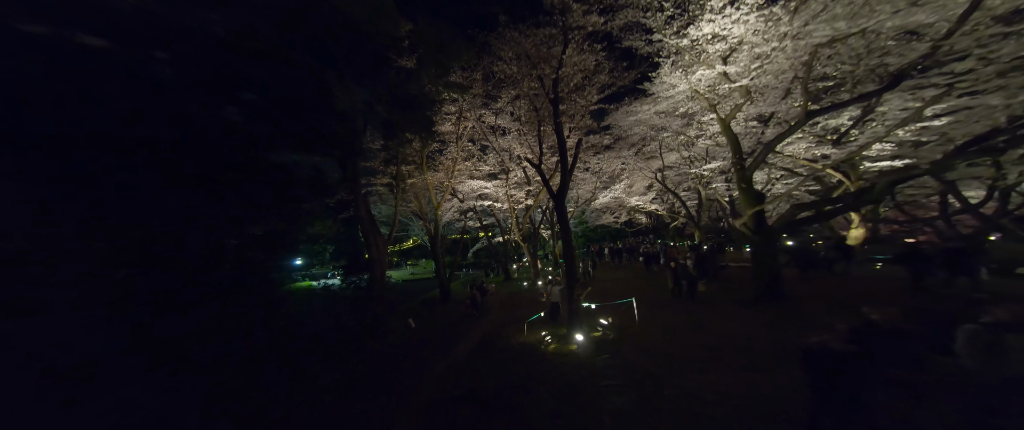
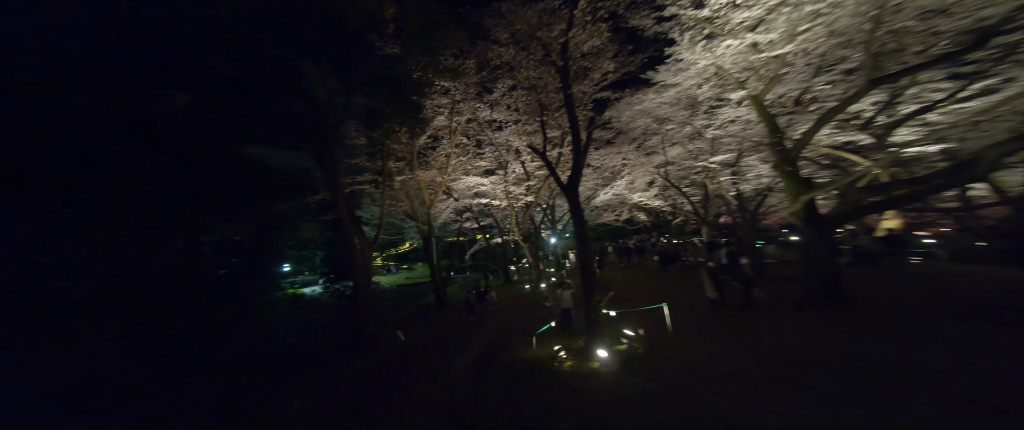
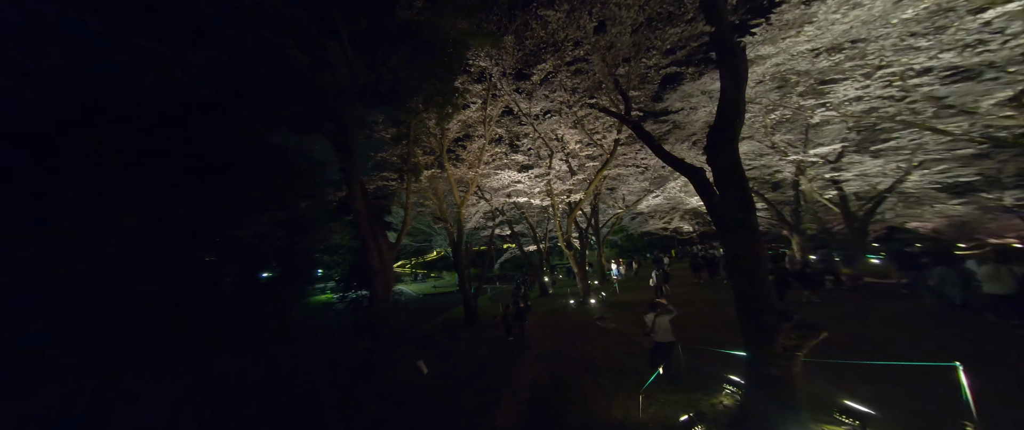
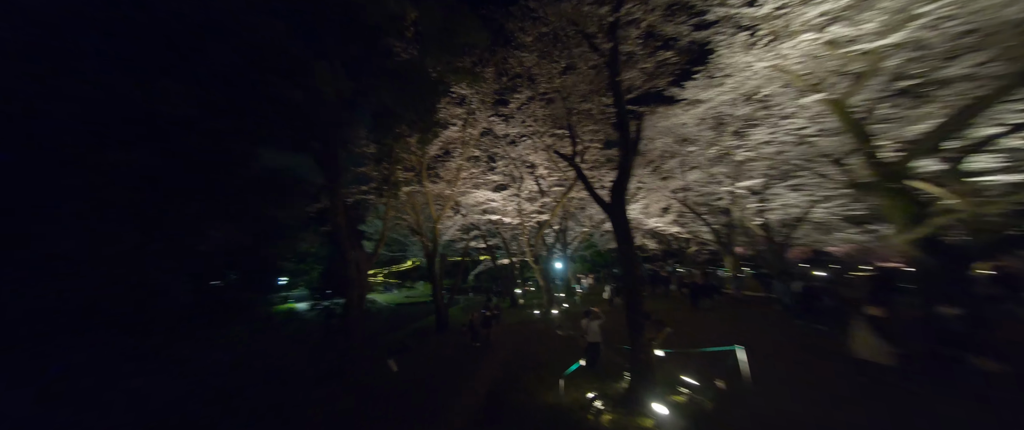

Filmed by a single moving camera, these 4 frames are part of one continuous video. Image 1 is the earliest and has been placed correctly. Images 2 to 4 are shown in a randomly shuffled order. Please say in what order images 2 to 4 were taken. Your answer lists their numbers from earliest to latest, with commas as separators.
2, 4, 3
